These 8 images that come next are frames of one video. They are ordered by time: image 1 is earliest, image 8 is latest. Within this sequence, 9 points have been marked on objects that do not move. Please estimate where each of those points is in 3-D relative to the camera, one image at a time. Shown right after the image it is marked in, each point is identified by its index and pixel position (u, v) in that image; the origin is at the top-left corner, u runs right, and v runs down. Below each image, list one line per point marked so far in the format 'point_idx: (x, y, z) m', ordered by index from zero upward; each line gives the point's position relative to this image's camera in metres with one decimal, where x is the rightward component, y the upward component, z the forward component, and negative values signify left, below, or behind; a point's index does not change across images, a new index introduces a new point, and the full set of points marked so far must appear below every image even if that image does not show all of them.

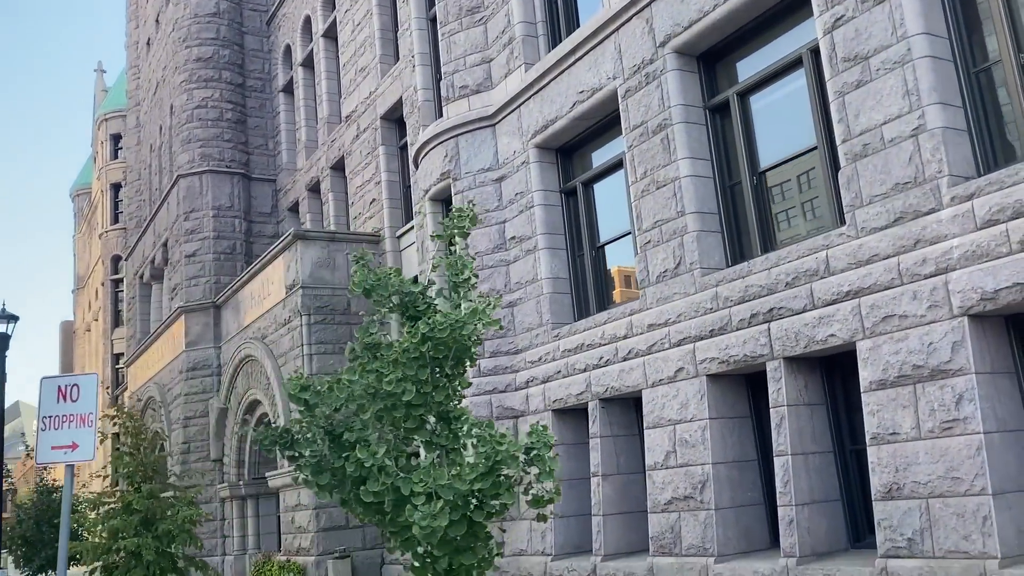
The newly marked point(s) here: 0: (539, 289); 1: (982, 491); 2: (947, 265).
0: (+0.4, 0.0, +12.9) m
1: (+3.5, -1.5, +7.0) m
2: (+3.5, +0.2, +7.5) m
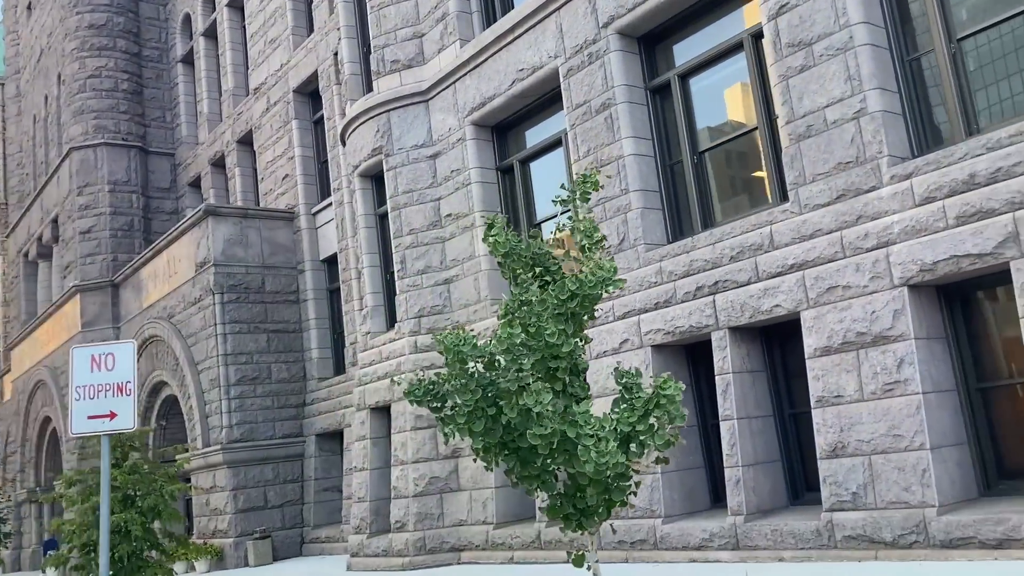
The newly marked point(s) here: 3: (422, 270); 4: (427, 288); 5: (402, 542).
0: (-0.5, +0.3, +13.0) m
1: (+3.4, -1.3, +7.7) m
2: (+3.3, +0.4, +8.1) m
3: (-1.3, +0.3, +13.7) m
4: (-1.3, 0.0, +13.6) m
5: (-1.5, -3.5, +12.8) m
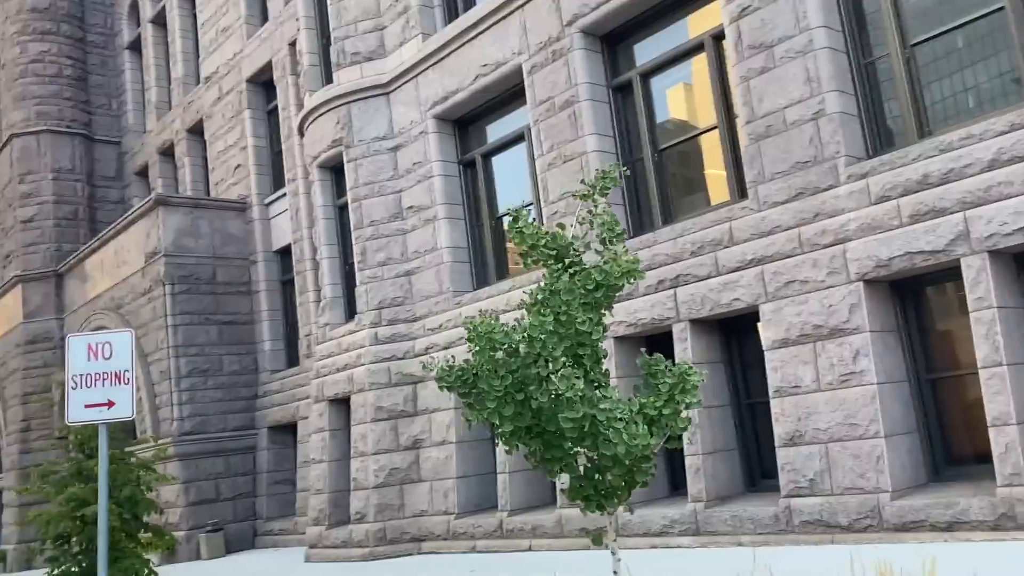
0: (-1.0, +0.4, +13.1) m
1: (+3.1, -1.3, +8.0) m
2: (+3.0, +0.5, +8.5) m
3: (-1.9, +0.4, +13.7) m
4: (-1.9, +0.1, +13.7) m
5: (-2.1, -3.4, +12.9) m
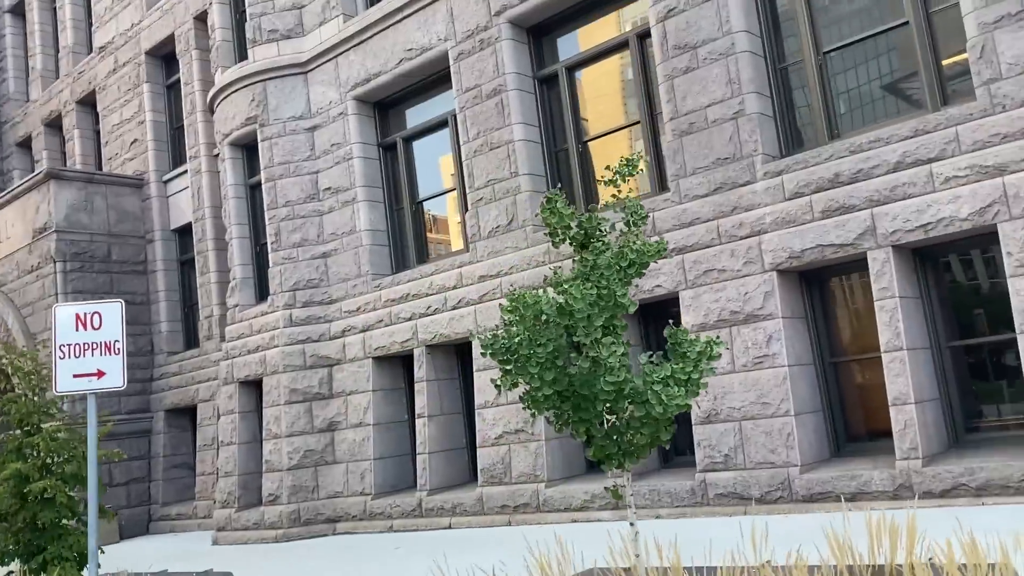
0: (-2.2, +0.7, +13.2) m
1: (+2.6, -1.2, +8.6) m
2: (+2.4, +0.6, +9.1) m
3: (-3.2, +0.7, +13.6) m
4: (-3.1, +0.4, +13.6) m
5: (-3.3, -3.1, +12.8) m
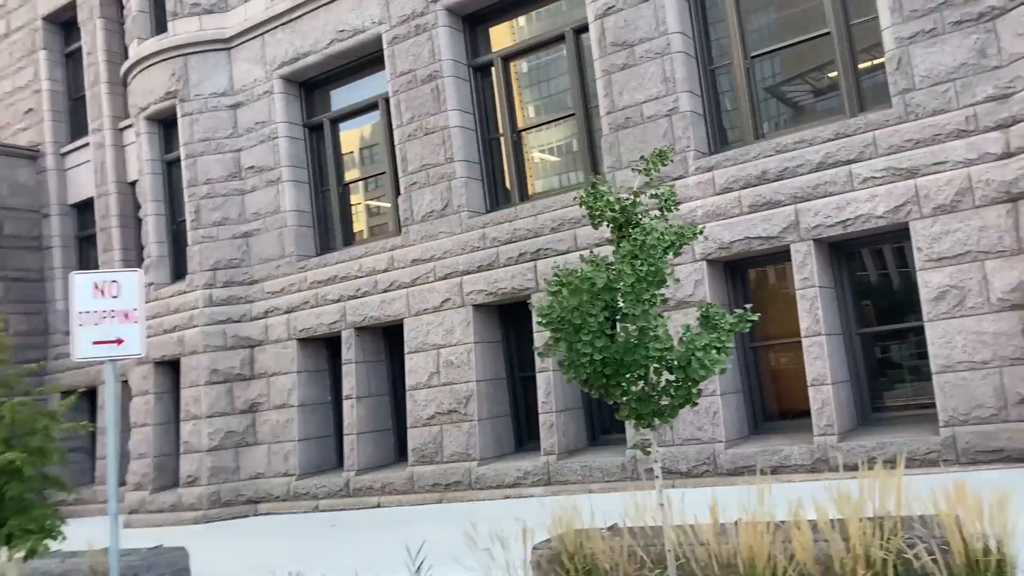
0: (-3.2, +1.0, +13.1) m
1: (+2.0, -1.1, +9.2) m
2: (+1.9, +0.7, +9.6) m
3: (-4.3, +1.0, +13.5) m
4: (-4.2, +0.7, +13.4) m
5: (-4.4, -2.9, +12.7) m
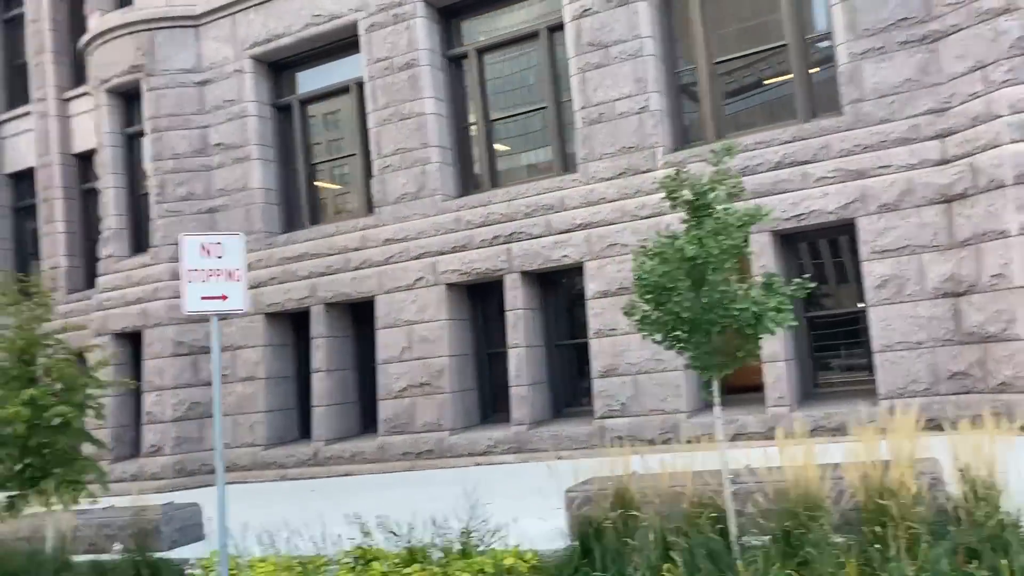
0: (-3.8, +1.3, +13.4) m
1: (+1.8, -0.9, +10.1) m
2: (+1.7, +0.9, +10.5) m
3: (-4.8, +1.3, +13.6) m
4: (-4.8, +1.1, +13.6) m
5: (-5.0, -2.5, +12.9) m
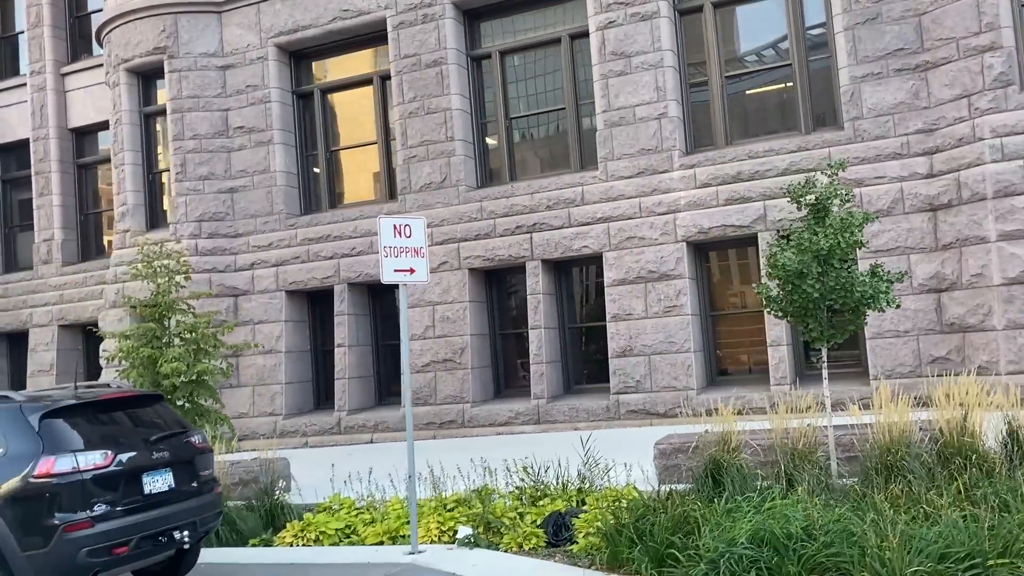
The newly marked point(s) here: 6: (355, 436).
0: (-3.6, +1.6, +14.0) m
1: (+2.1, -0.8, +11.3) m
2: (+2.1, +1.0, +11.6) m
3: (-4.7, +1.7, +14.2) m
4: (-4.6, +1.4, +14.2) m
5: (-4.9, -2.1, +13.5) m
6: (-2.2, -2.1, +12.9) m
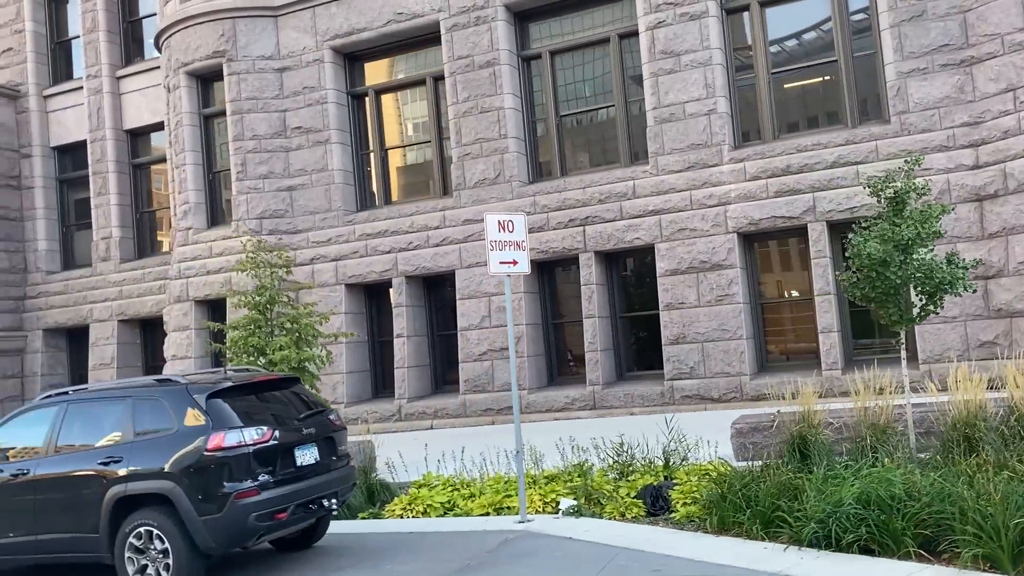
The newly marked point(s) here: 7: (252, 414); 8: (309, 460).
0: (-2.9, +1.7, +14.6) m
1: (+2.9, -0.6, +11.8) m
2: (+2.8, +1.1, +12.1) m
3: (-3.9, +1.8, +14.7) m
4: (-3.9, +1.5, +14.7) m
5: (-4.1, -2.0, +14.0) m
6: (-1.4, -2.0, +13.4) m
7: (-1.6, -0.8, +5.5) m
8: (-1.3, -1.1, +5.7) m
